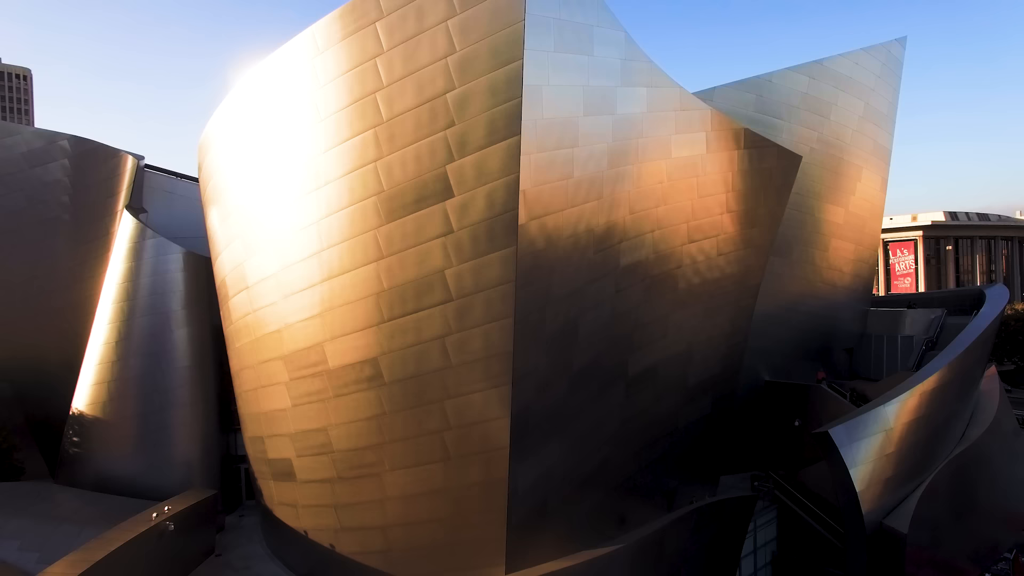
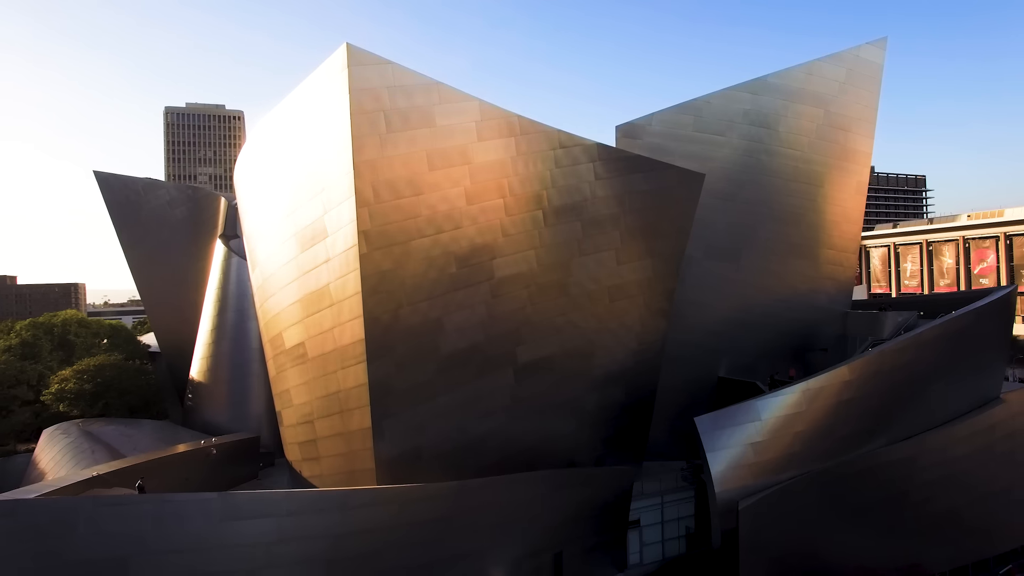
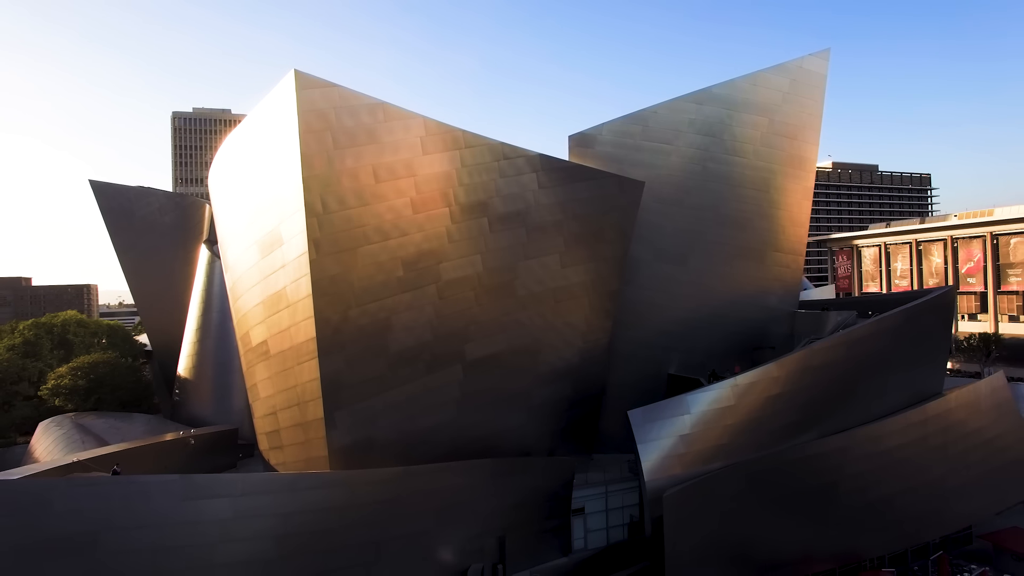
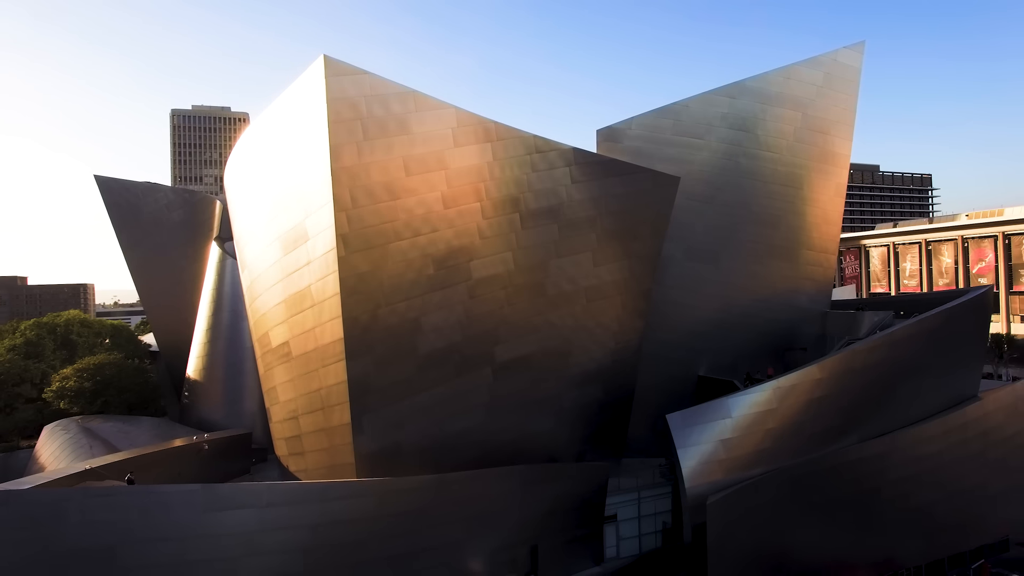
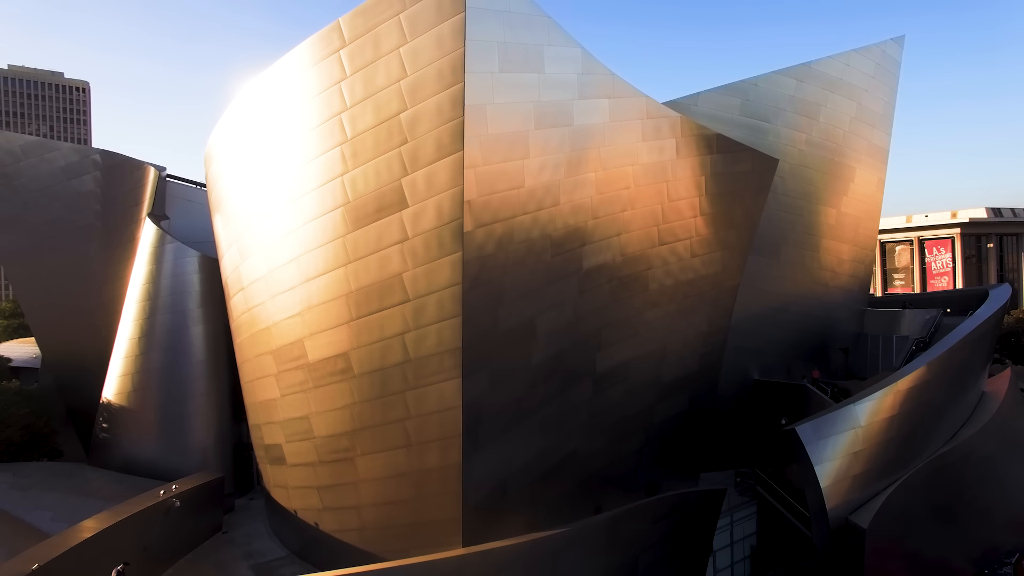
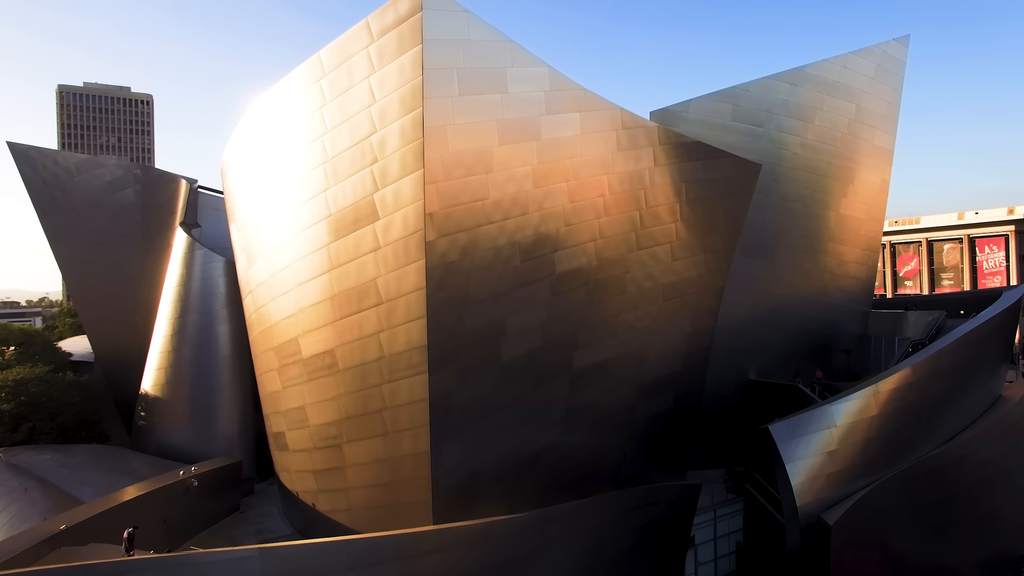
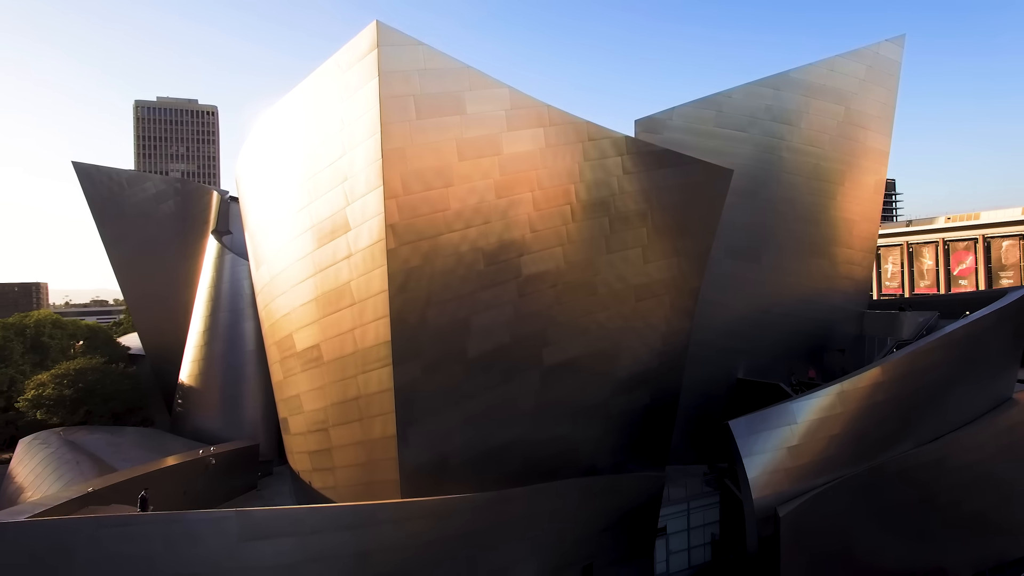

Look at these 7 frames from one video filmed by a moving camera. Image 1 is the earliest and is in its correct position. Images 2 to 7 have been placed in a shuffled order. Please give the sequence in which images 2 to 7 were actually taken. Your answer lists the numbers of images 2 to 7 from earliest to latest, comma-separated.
5, 6, 7, 2, 4, 3
